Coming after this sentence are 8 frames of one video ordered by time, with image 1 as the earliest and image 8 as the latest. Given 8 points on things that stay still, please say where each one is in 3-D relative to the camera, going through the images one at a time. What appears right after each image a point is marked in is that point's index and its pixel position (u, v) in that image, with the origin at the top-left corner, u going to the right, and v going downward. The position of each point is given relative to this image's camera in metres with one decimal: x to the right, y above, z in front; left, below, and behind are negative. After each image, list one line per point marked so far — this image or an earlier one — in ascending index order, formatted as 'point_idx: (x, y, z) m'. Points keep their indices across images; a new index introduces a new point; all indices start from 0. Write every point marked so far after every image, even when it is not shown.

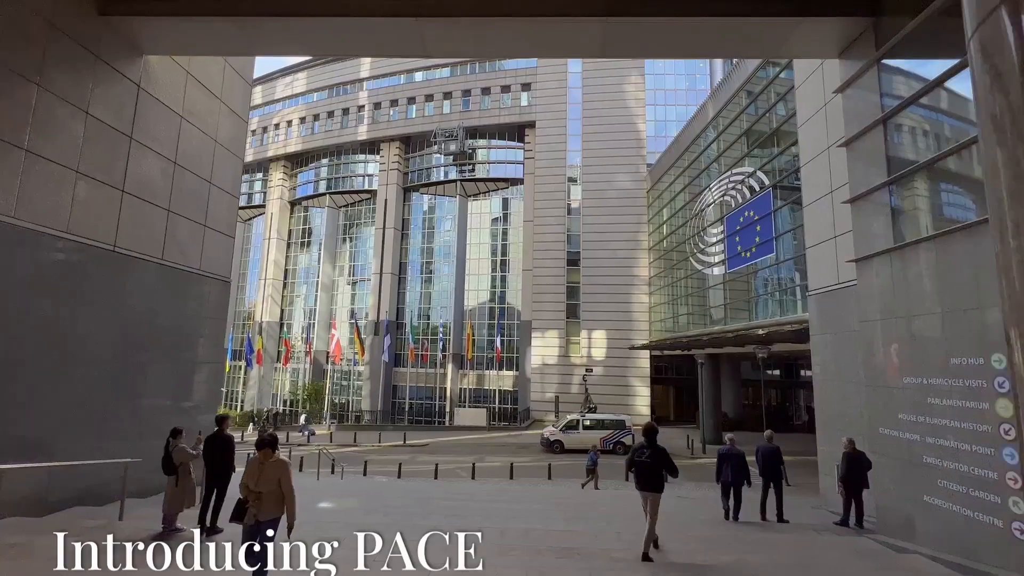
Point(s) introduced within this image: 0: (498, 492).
0: (-0.3, -5.3, +12.7) m
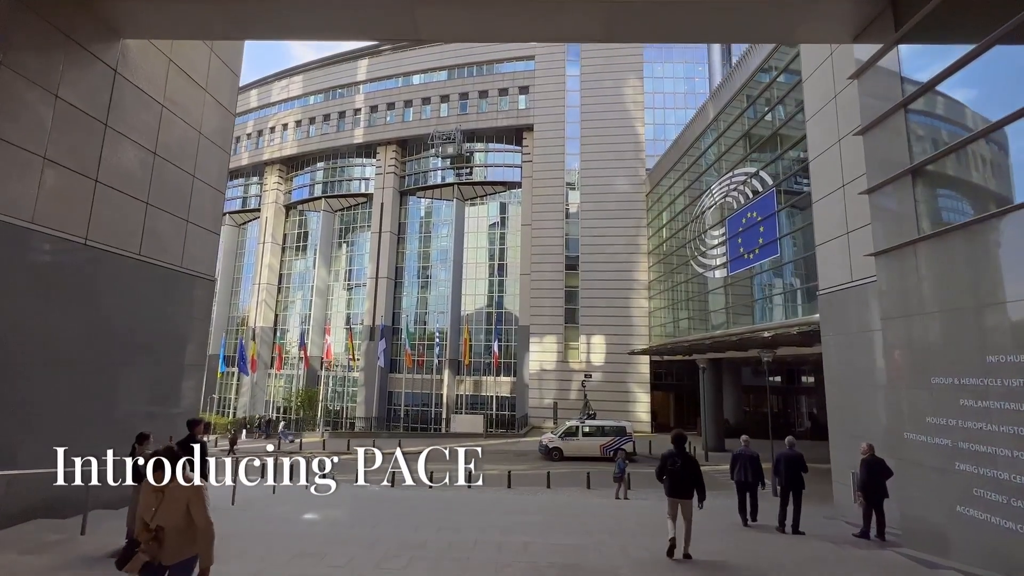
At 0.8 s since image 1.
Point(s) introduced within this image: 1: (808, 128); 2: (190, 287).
0: (-0.4, -5.3, +12.1) m
1: (+7.4, +4.0, +12.0) m
2: (-7.2, 0.0, +10.8) m
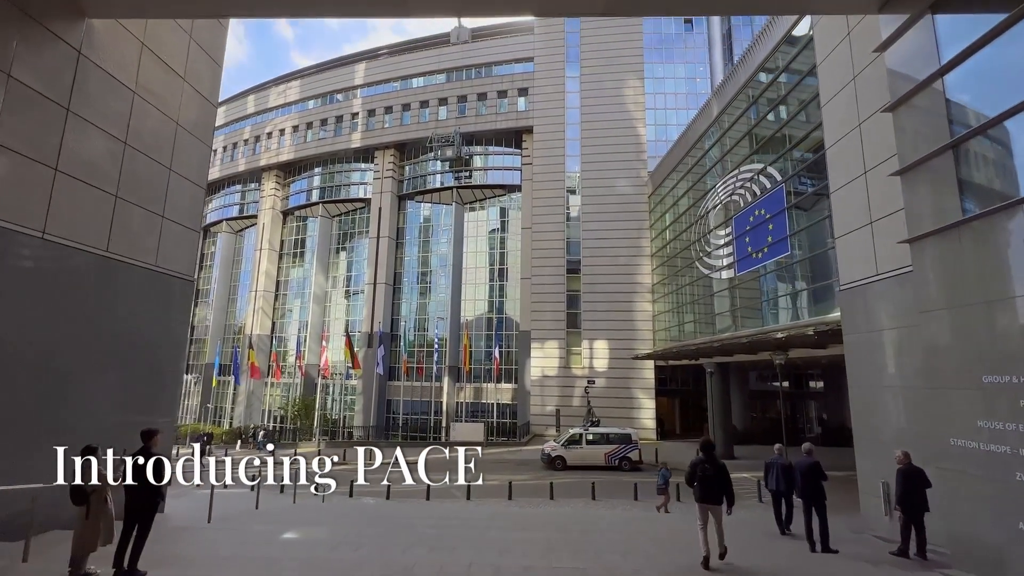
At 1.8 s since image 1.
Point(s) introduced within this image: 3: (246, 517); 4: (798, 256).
0: (-0.4, -5.3, +11.3) m
1: (+7.3, +4.1, +11.4) m
2: (-7.2, 0.0, +10.1) m
3: (-5.3, -4.6, +9.7) m
4: (+10.2, +1.1, +17.3) m
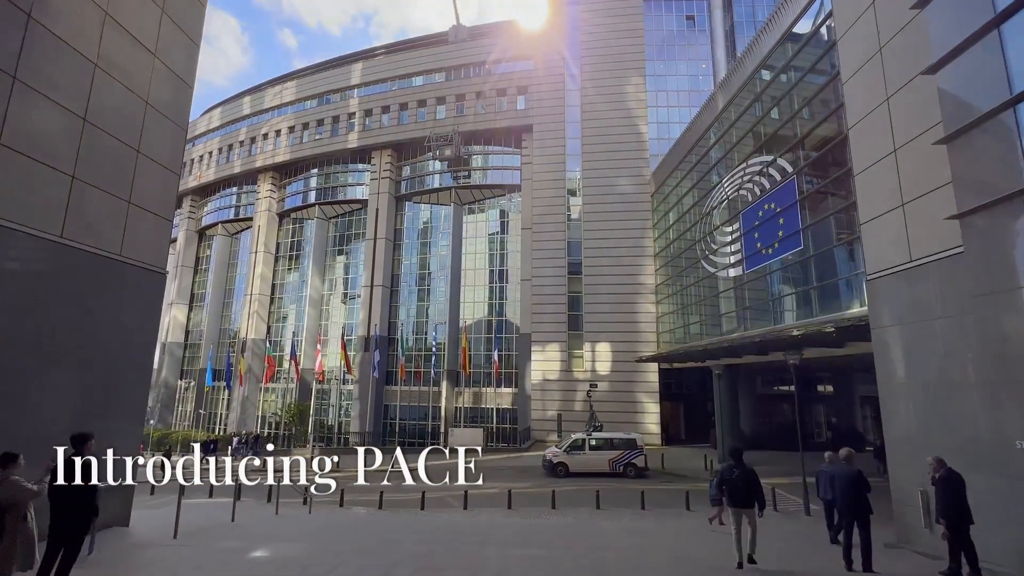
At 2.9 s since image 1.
0: (-0.4, -5.1, +10.4) m
1: (+7.3, +4.3, +10.6) m
2: (-7.2, +0.2, +9.3) m
3: (-5.3, -4.4, +8.8) m
4: (+10.2, +1.2, +16.5) m
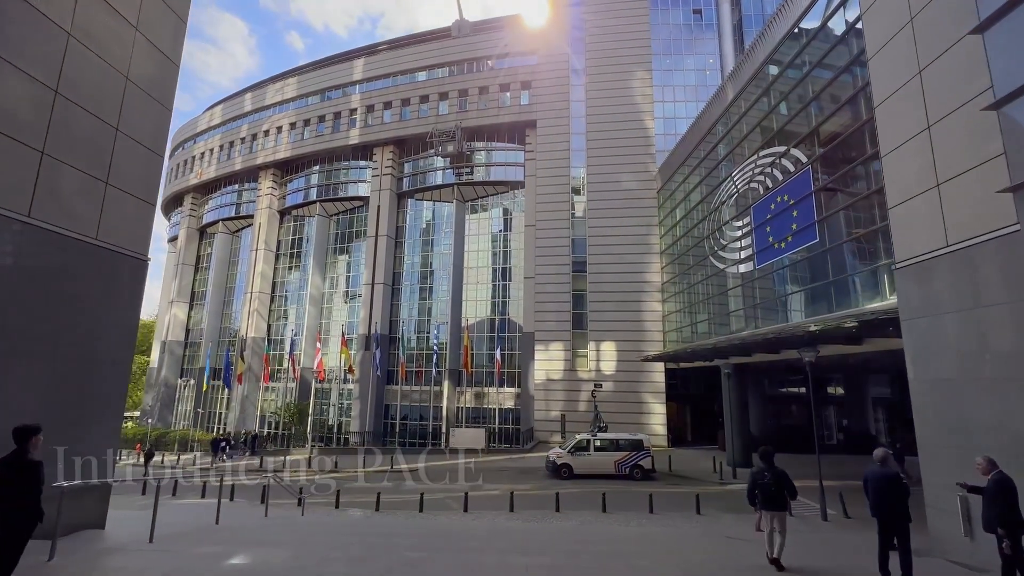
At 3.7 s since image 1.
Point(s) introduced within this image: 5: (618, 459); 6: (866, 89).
0: (-0.4, -4.9, +9.8) m
1: (+7.4, +4.5, +10.0) m
2: (-7.2, +0.4, +8.7) m
3: (-5.3, -4.2, +8.2) m
4: (+10.3, +1.4, +15.8) m
5: (+4.3, -6.9, +19.6) m
6: (+10.3, +5.8, +14.3) m
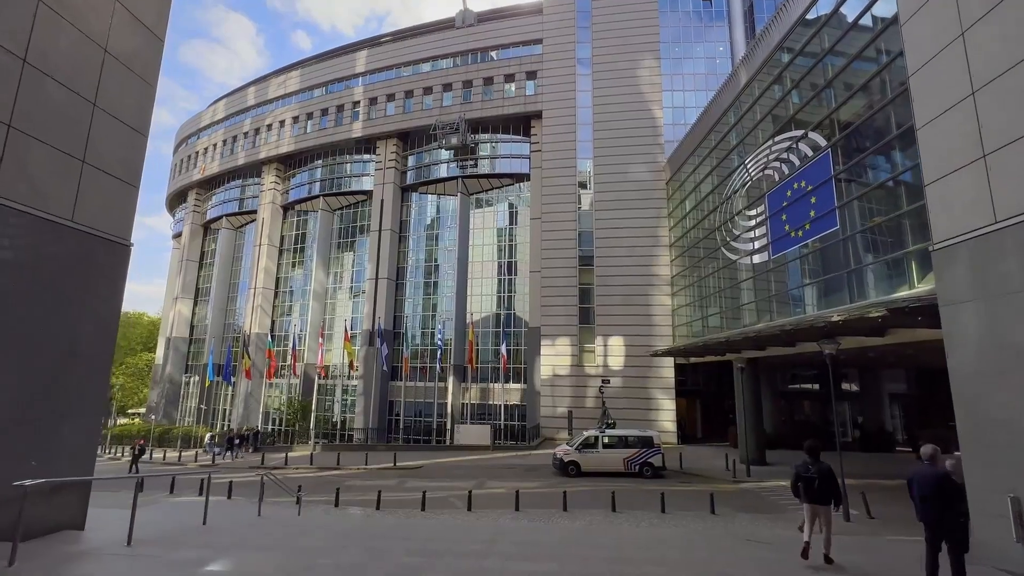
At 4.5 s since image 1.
0: (-0.3, -4.7, +9.2) m
1: (+7.4, +4.8, +9.3) m
2: (-7.1, +0.6, +8.2) m
3: (-5.2, -4.0, +7.7) m
4: (+10.4, +1.7, +15.1) m
5: (+4.5, -6.6, +19.0) m
6: (+10.4, +6.1, +13.6) m
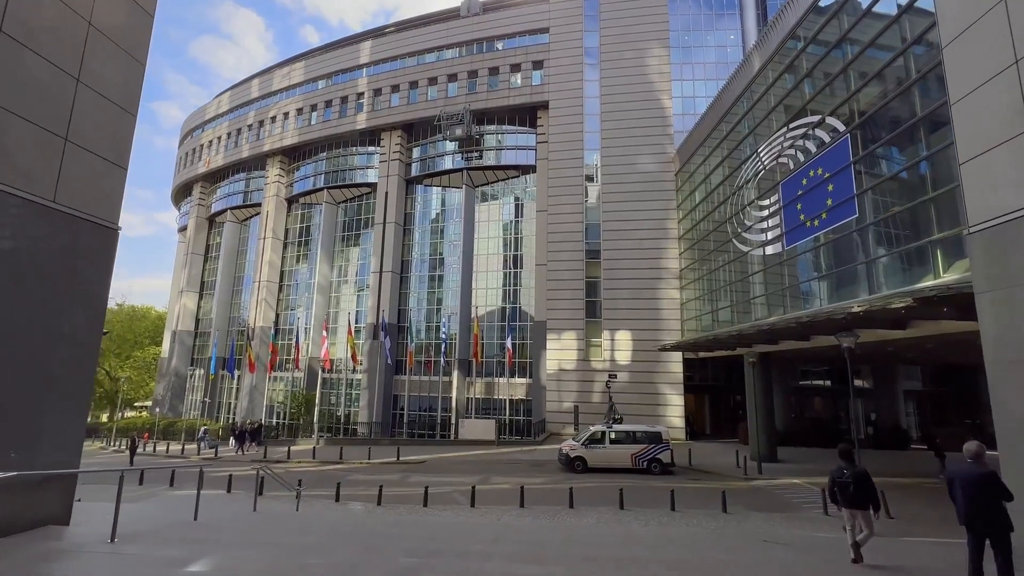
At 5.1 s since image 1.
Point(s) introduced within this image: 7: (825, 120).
0: (-0.2, -4.4, +8.8) m
1: (+7.5, +5.0, +8.7) m
2: (-7.1, +0.9, +7.9) m
3: (-5.1, -3.7, +7.4) m
4: (+10.6, +2.0, +14.5) m
5: (+4.7, -6.2, +18.5) m
6: (+10.6, +6.3, +13.0) m
7: (+10.9, +5.8, +17.1) m
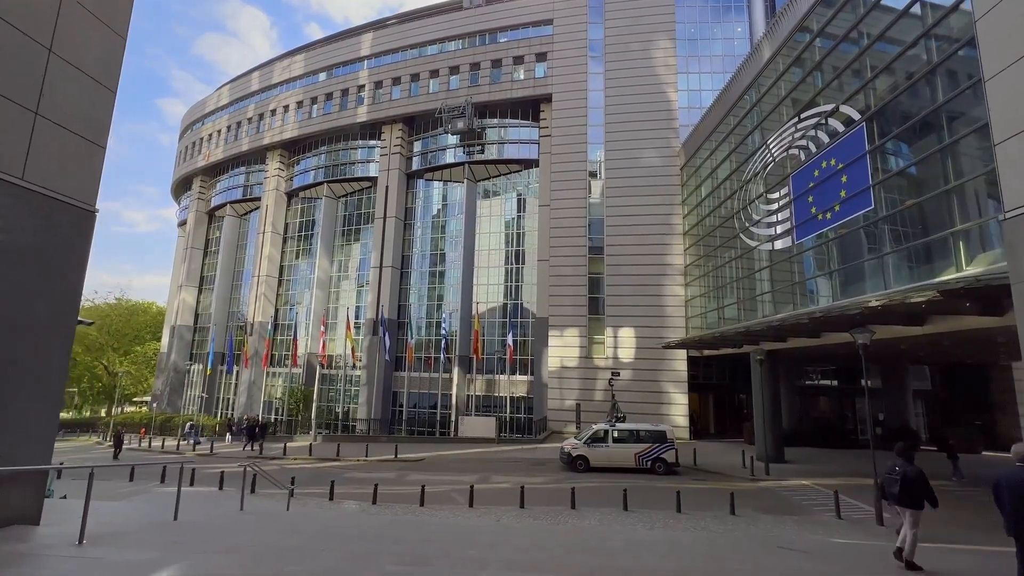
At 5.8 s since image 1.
0: (-0.2, -4.2, +8.4) m
1: (+7.6, +5.1, +8.1) m
2: (-7.0, +1.1, +7.4) m
3: (-5.1, -3.5, +6.9) m
4: (+10.6, +2.1, +14.0) m
5: (+4.7, -6.1, +18.0) m
6: (+10.6, +6.5, +12.4) m
7: (+11.0, +6.0, +16.6) m
